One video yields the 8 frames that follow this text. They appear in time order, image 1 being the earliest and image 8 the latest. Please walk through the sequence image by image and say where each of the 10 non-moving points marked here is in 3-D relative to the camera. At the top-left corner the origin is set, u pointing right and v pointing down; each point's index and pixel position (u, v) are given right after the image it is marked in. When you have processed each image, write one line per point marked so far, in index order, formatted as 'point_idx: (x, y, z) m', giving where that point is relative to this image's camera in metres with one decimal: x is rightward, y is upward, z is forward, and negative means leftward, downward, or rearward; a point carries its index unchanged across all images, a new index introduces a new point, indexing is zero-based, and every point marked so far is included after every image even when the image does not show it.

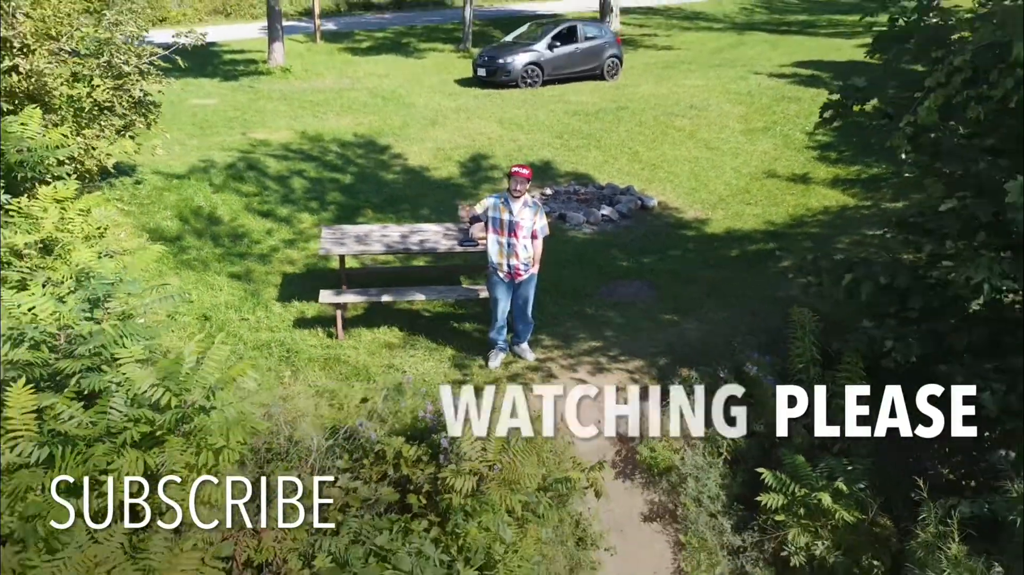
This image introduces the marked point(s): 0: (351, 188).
0: (-1.4, +0.8, +6.9) m
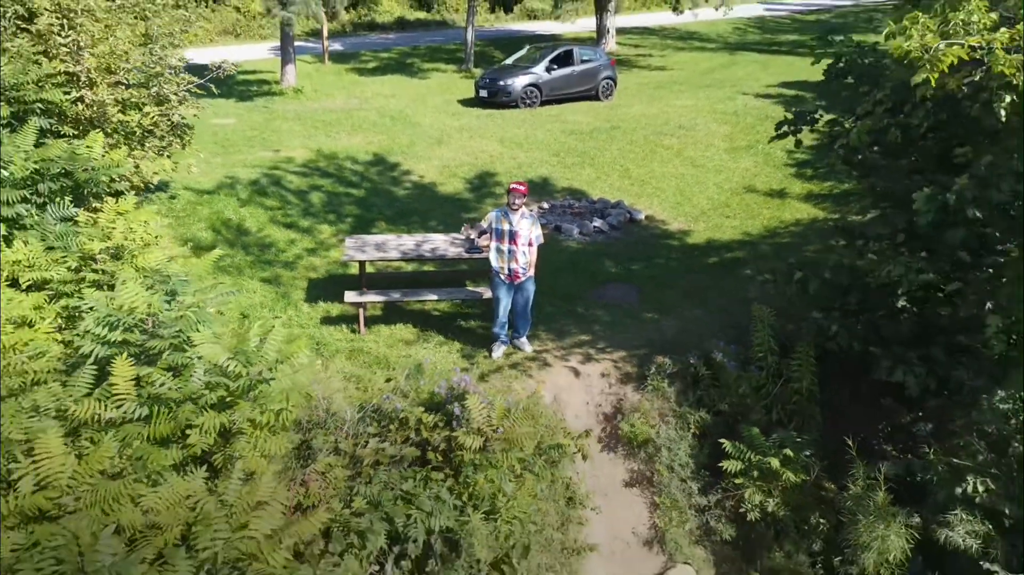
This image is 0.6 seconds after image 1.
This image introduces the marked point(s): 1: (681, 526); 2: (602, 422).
0: (-1.4, +0.8, +7.6) m
1: (+0.9, -1.2, +4.1) m
2: (+0.5, -0.7, +4.4) m
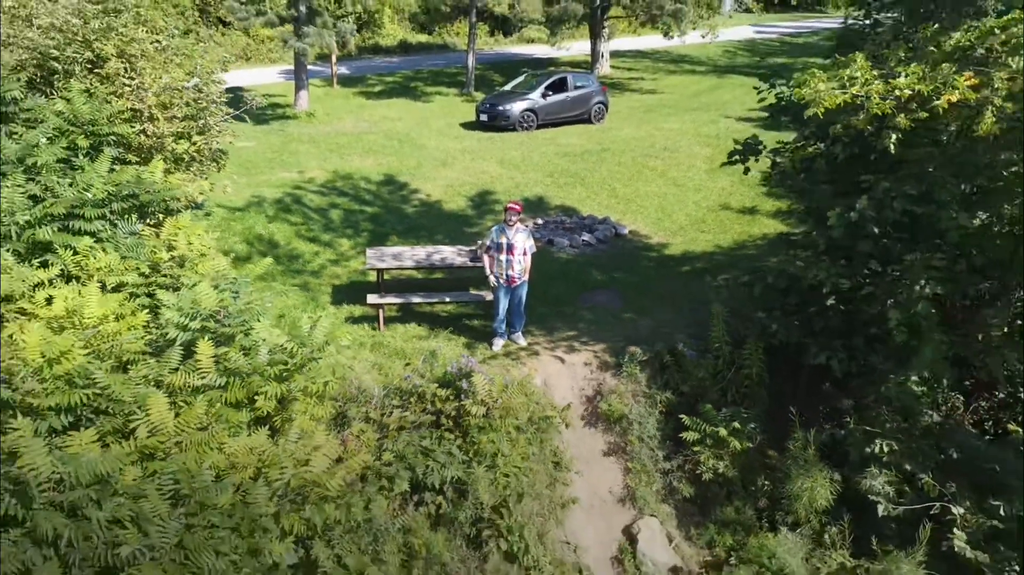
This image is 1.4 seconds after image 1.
0: (-1.4, +0.7, +8.5) m
1: (+0.8, -1.2, +4.9) m
2: (+0.5, -0.8, +5.3) m
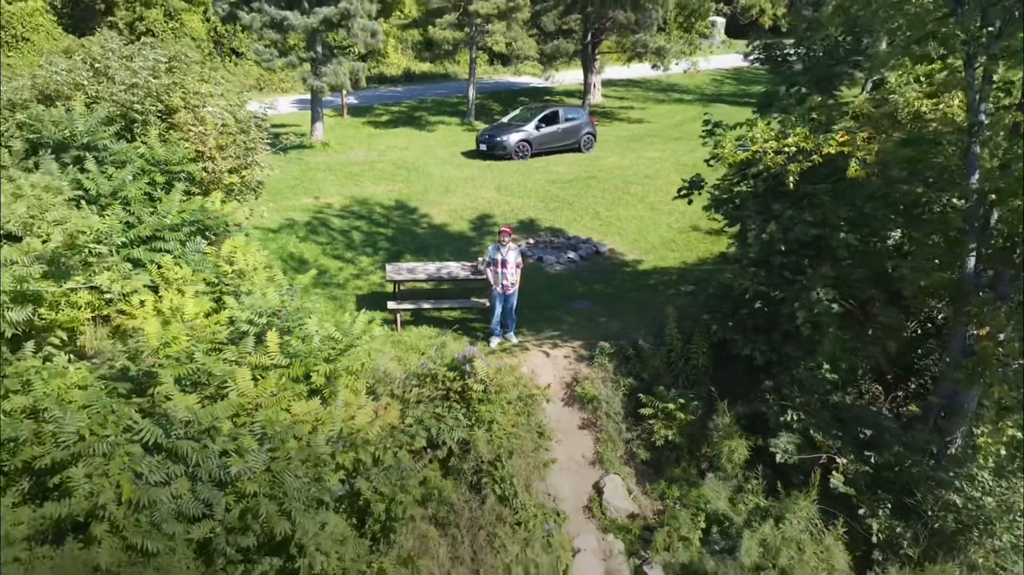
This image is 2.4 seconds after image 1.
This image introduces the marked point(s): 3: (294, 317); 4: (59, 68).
0: (-1.4, +0.6, +9.9) m
1: (+0.8, -1.3, +6.3) m
2: (+0.4, -0.8, +6.6) m
3: (-1.6, -0.2, +6.0) m
4: (-4.2, +2.0, +7.7) m
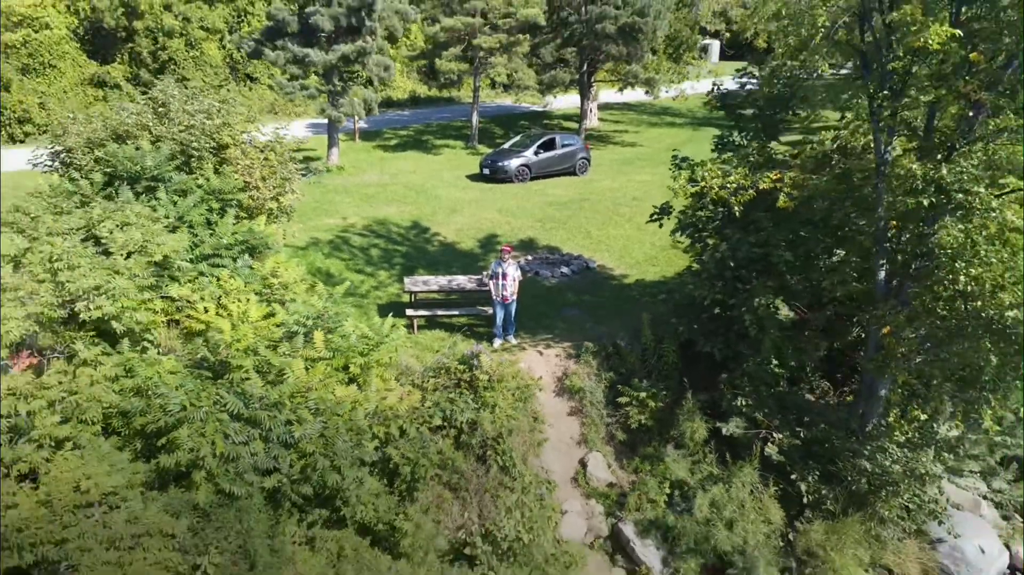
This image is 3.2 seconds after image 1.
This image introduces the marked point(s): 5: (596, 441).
0: (-1.4, +0.4, +11.2) m
1: (+0.8, -1.3, +7.6) m
2: (+0.4, -0.9, +7.9) m
3: (-1.6, -0.3, +7.3) m
4: (-4.2, +1.9, +9.0) m
5: (+0.8, -1.4, +7.5) m
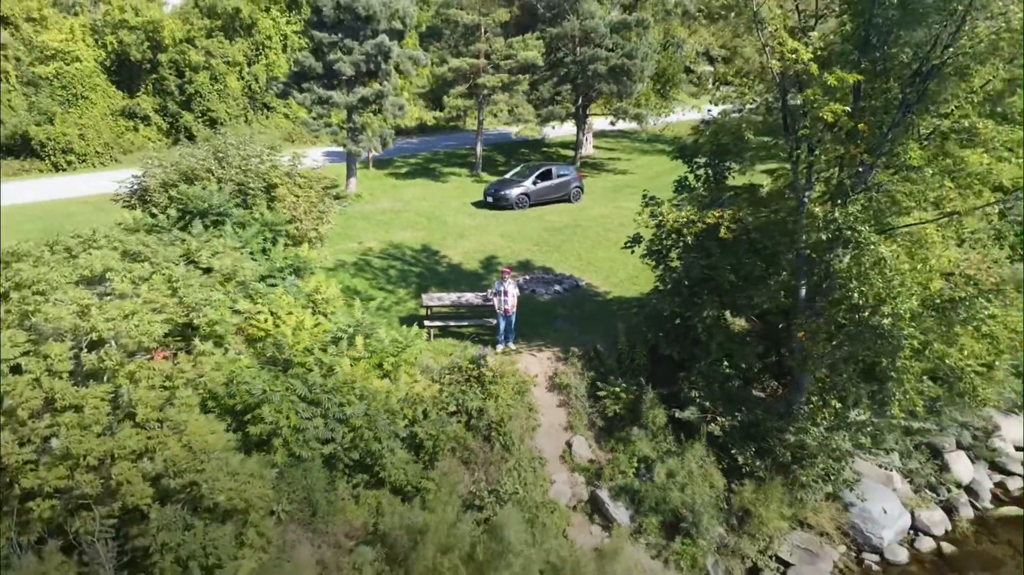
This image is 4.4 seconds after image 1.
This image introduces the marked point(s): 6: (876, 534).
0: (-1.4, +0.2, +13.1) m
1: (+0.8, -1.5, +9.4) m
2: (+0.4, -1.1, +9.7) m
3: (-1.6, -0.5, +9.2) m
4: (-4.2, +1.7, +10.9) m
5: (+0.8, -1.6, +9.3) m
6: (+3.9, -2.6, +8.7) m
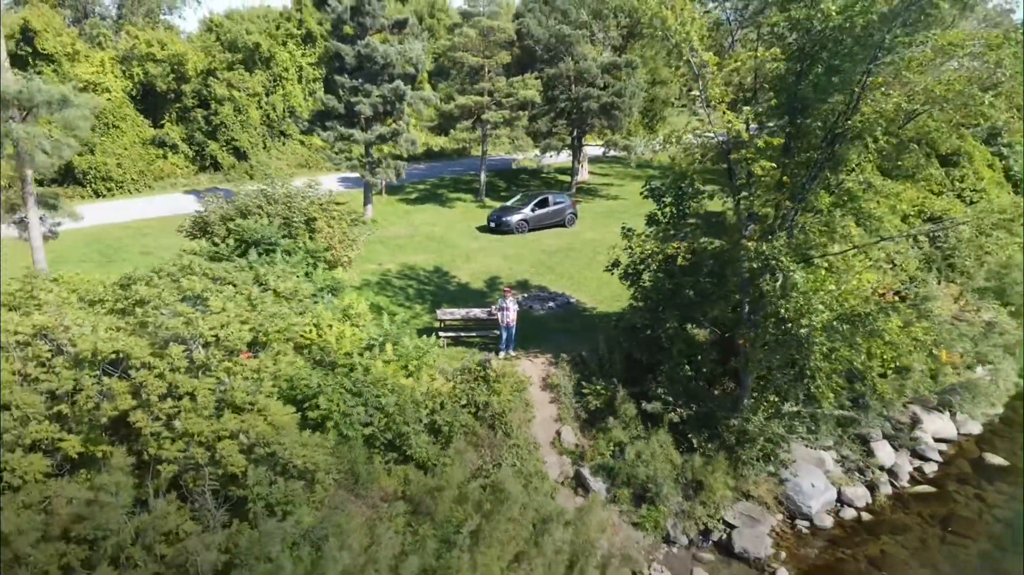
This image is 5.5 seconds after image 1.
0: (-1.4, -0.1, +15.2) m
1: (+0.8, -1.8, +11.4) m
2: (+0.4, -1.3, +11.8) m
3: (-1.6, -0.7, +11.3) m
4: (-4.2, +1.5, +13.1) m
5: (+0.8, -1.8, +11.4) m
6: (+3.9, -2.8, +10.8) m
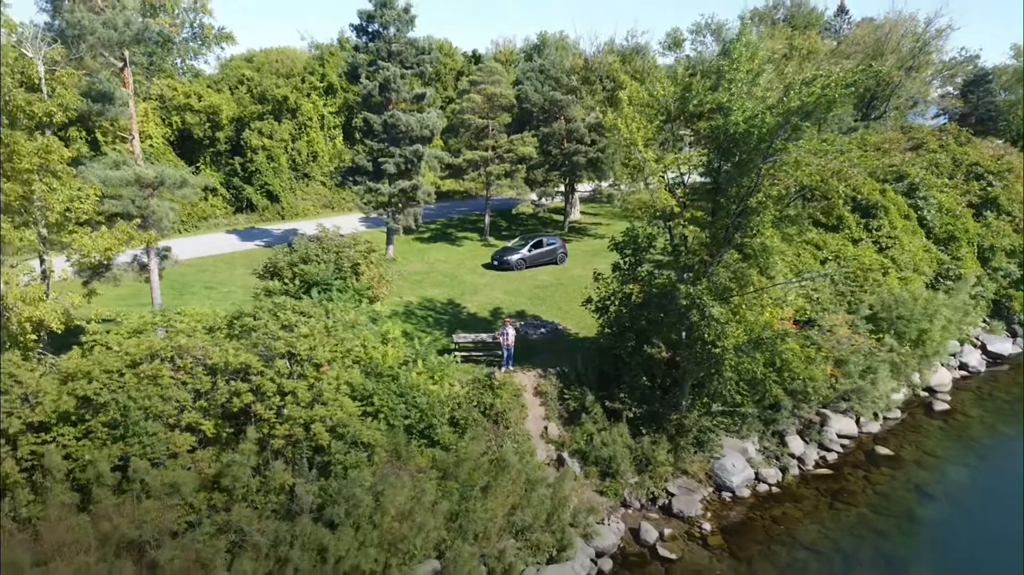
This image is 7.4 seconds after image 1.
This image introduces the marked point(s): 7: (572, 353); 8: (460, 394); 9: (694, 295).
0: (-1.4, -0.8, +19.0) m
1: (+0.8, -2.3, +15.2) m
2: (+0.4, -1.9, +15.6) m
3: (-1.6, -1.3, +15.1) m
4: (-4.2, +0.9, +16.9) m
5: (+0.7, -2.4, +15.1) m
6: (+3.8, -3.4, +14.5) m
7: (+1.2, -1.4, +17.2) m
8: (-0.9, -1.9, +14.4) m
9: (+3.1, -0.1, +13.6) m
